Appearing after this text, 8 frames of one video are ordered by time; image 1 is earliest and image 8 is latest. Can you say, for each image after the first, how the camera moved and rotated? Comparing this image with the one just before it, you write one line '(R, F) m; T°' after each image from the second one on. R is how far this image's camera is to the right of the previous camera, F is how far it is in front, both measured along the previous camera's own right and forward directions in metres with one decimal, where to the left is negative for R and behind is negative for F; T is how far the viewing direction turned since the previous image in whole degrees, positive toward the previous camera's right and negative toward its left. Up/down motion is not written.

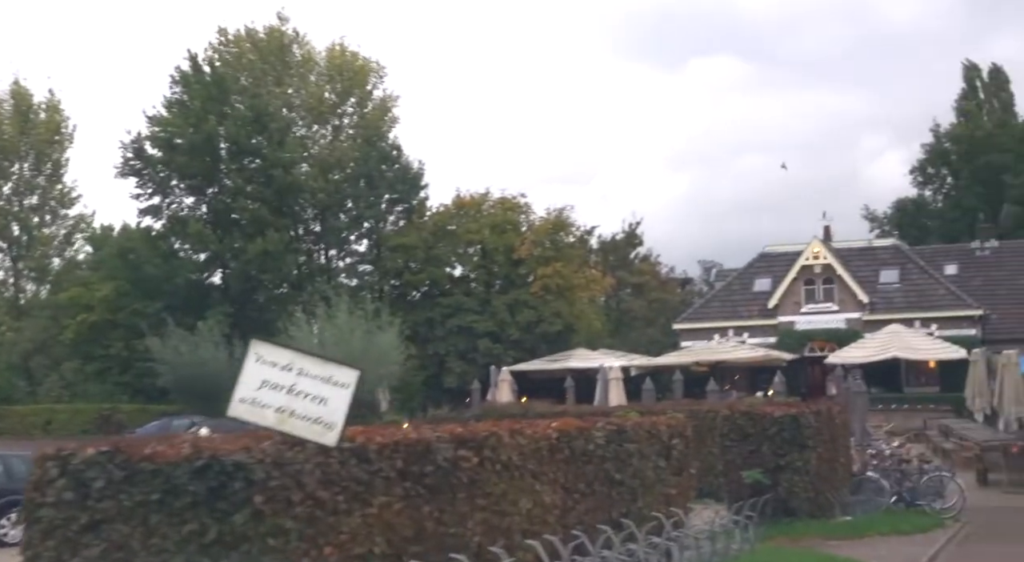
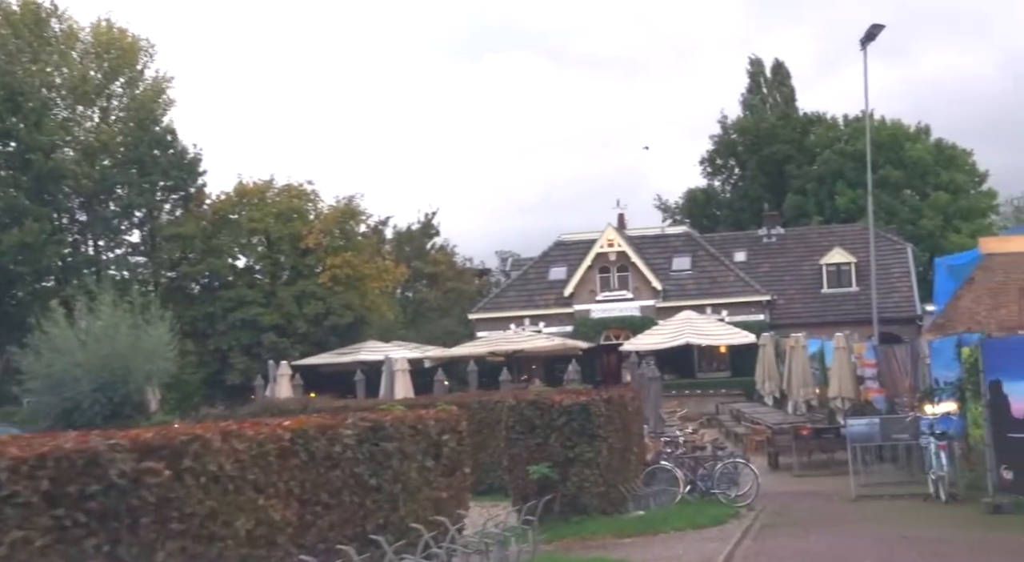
(+0.4, +1.3) m; +9°
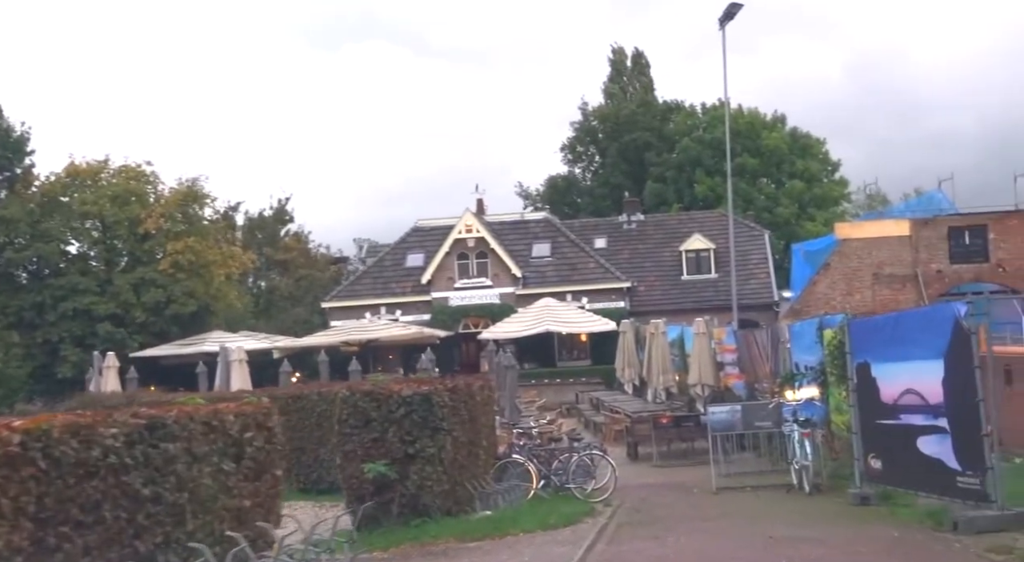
(+0.3, +1.2) m; +6°
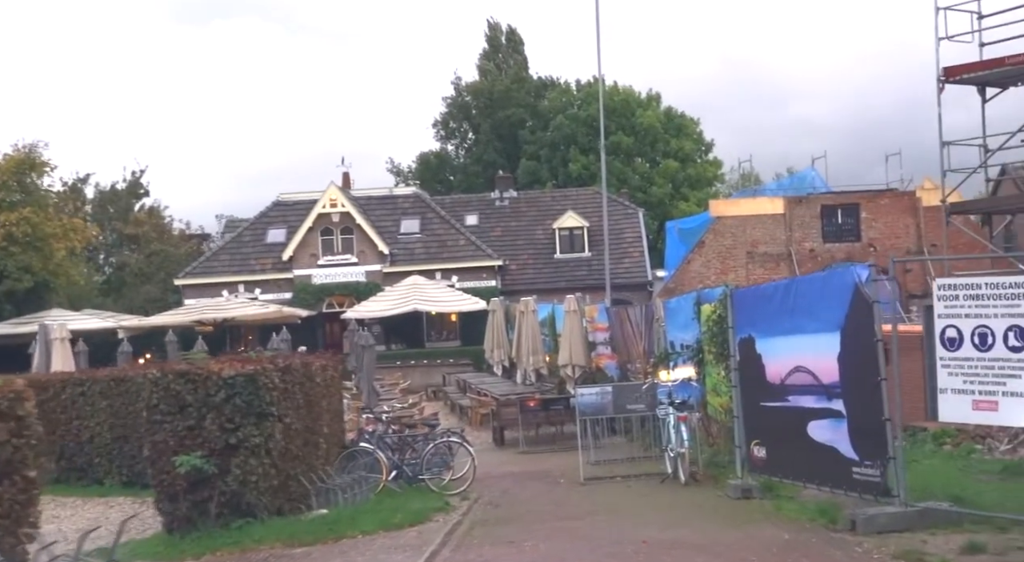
(+0.3, +1.5) m; +6°
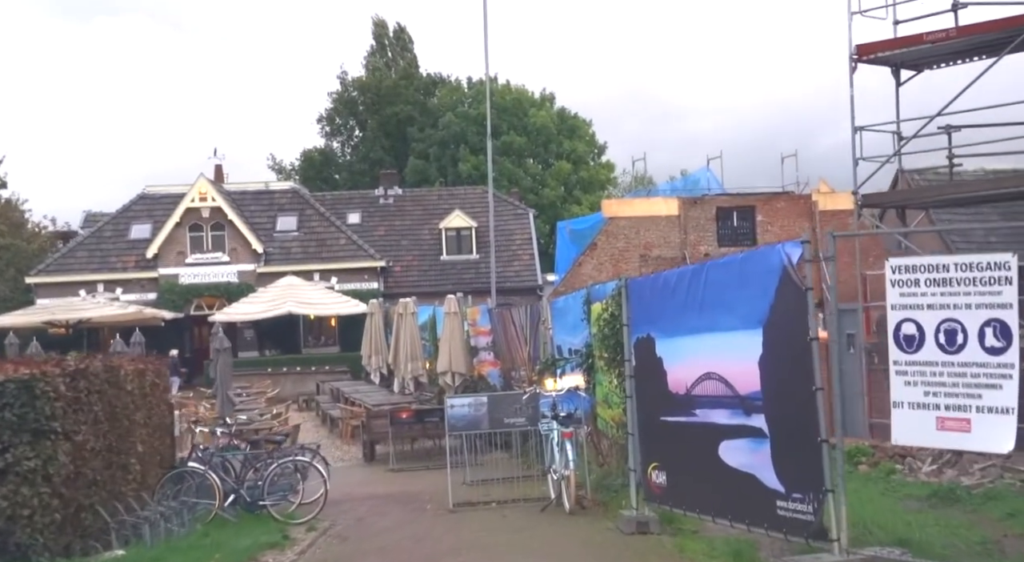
(+0.3, +1.9) m; +5°
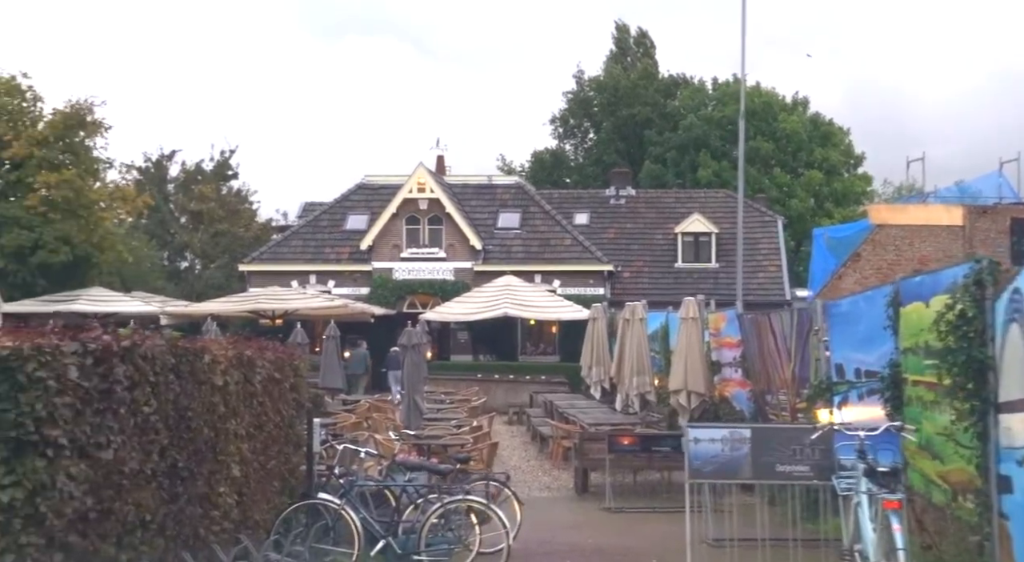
(-0.3, +3.6) m; -11°
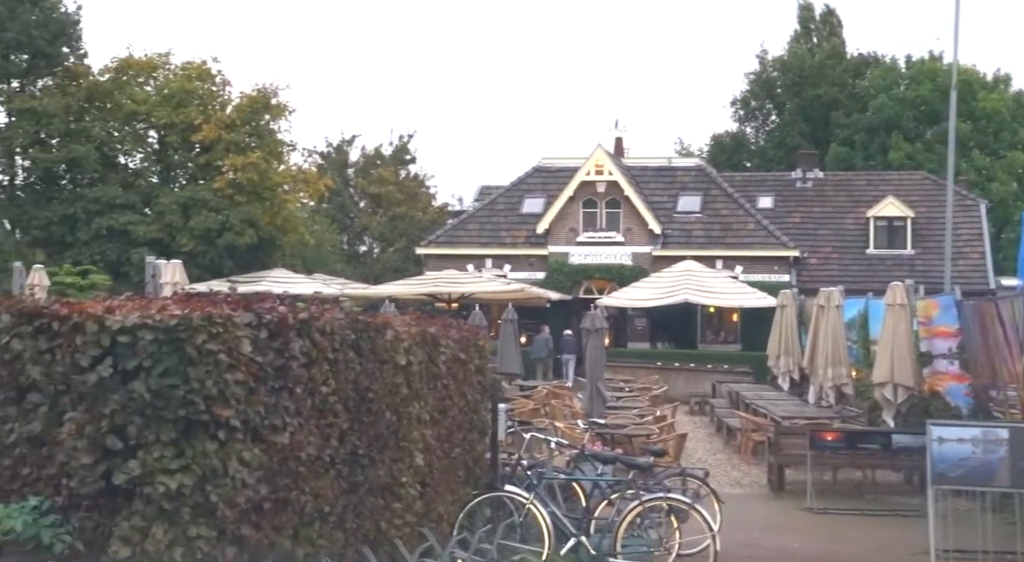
(-0.2, +0.8) m; -8°
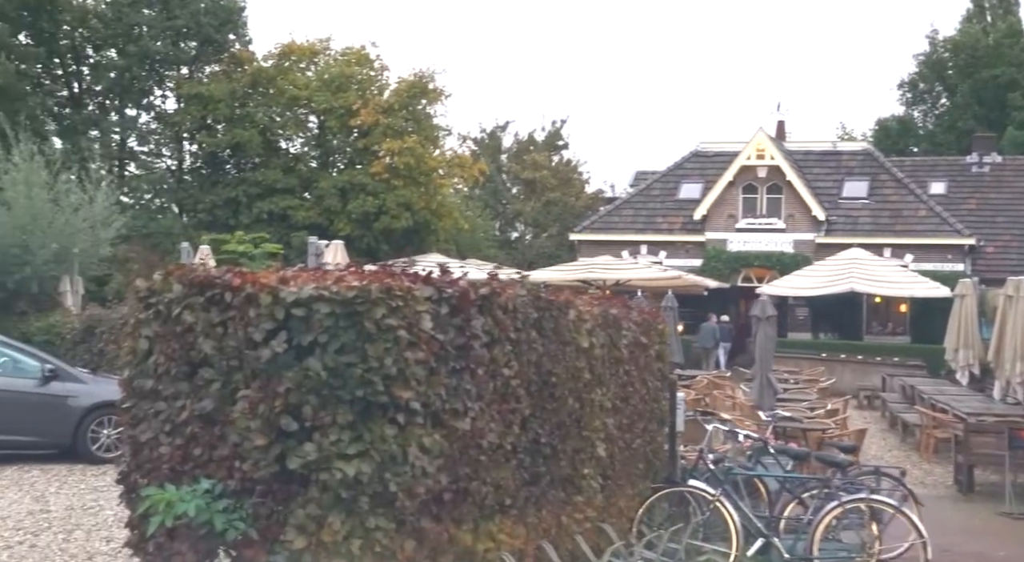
(-0.2, +0.5) m; -7°
